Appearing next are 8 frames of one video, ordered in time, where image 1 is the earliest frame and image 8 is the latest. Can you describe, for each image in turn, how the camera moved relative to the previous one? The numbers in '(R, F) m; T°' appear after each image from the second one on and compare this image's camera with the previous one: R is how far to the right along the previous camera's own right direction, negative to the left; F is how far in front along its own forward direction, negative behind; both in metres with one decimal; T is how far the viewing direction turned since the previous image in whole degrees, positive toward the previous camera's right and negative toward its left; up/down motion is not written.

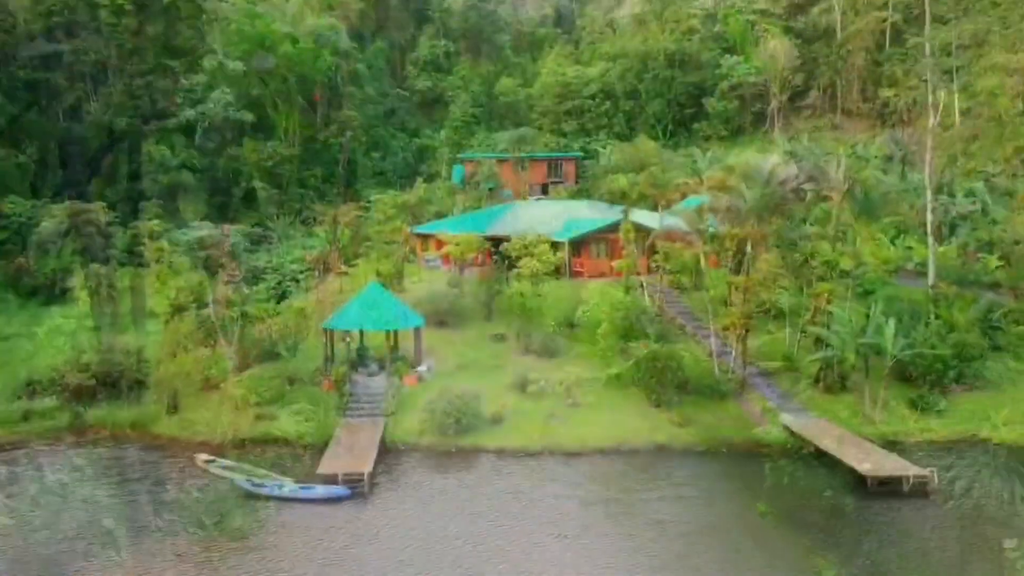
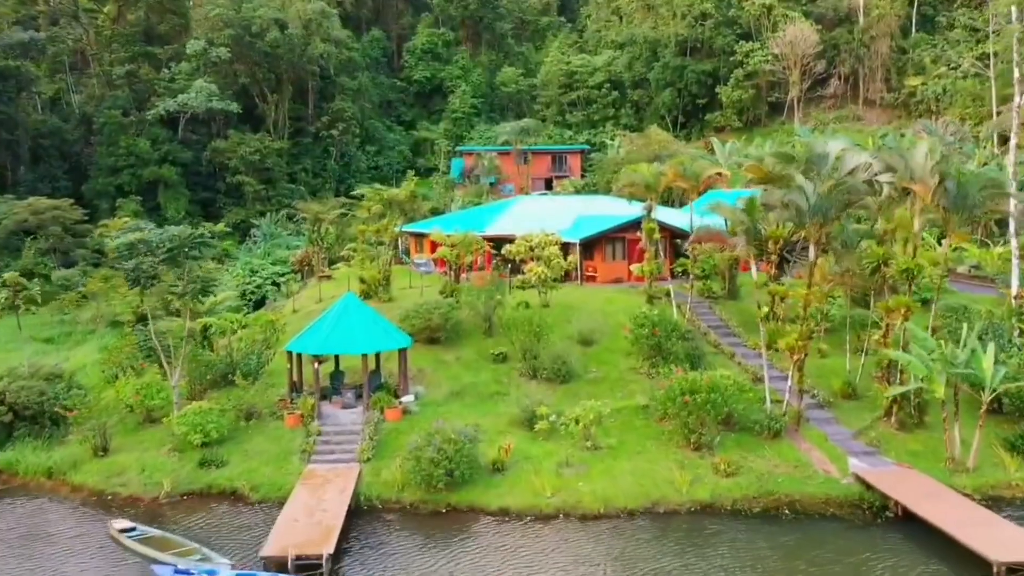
(-0.1, +4.7) m; 0°
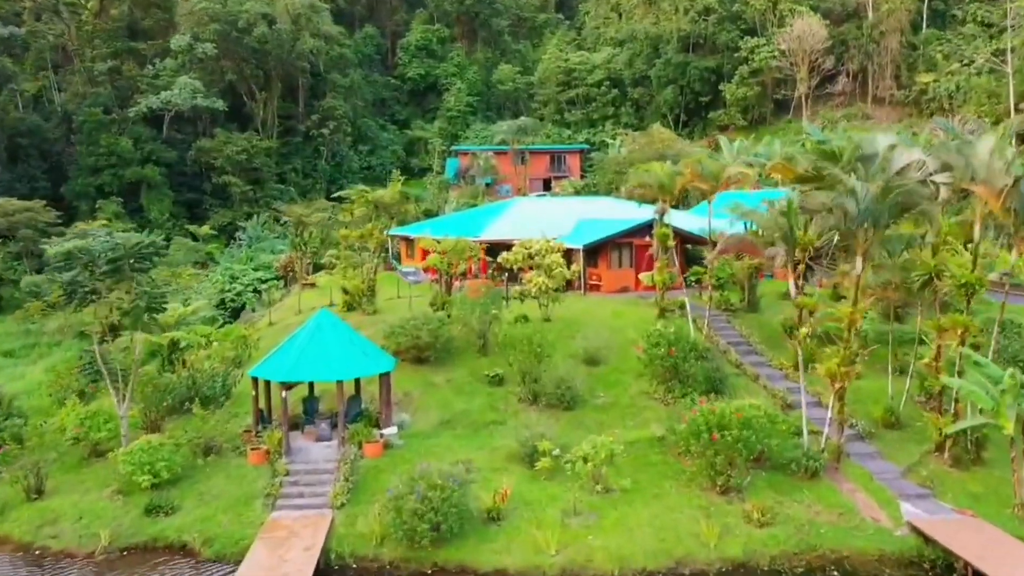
(0.0, +2.7) m; 0°
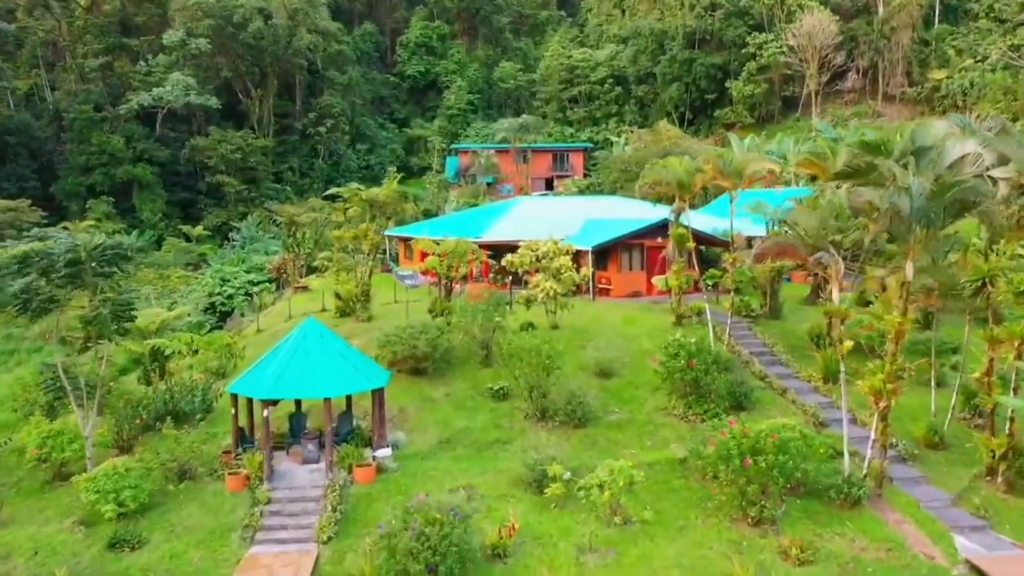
(-0.1, +1.8) m; 0°
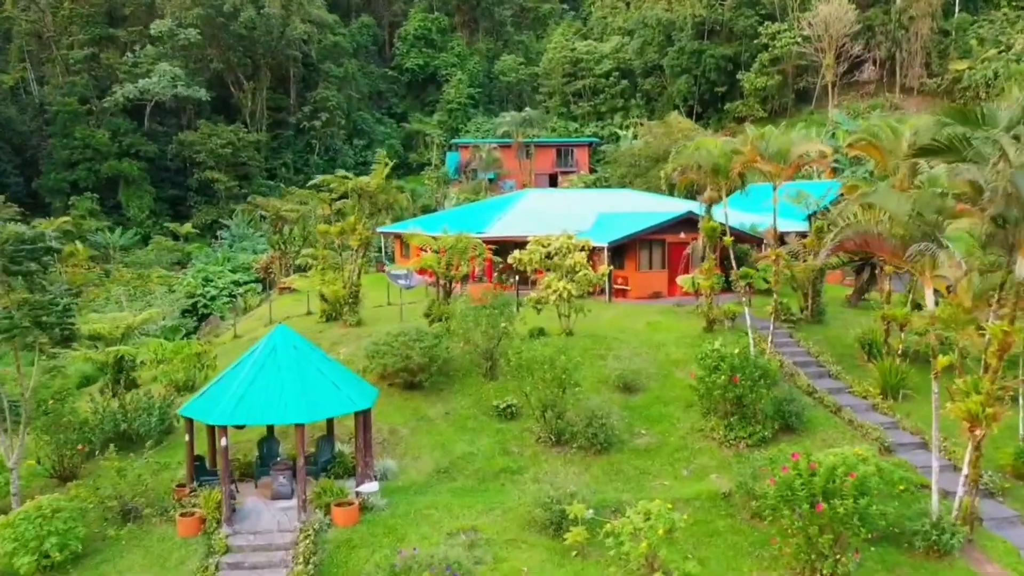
(-0.2, +2.9) m; 0°
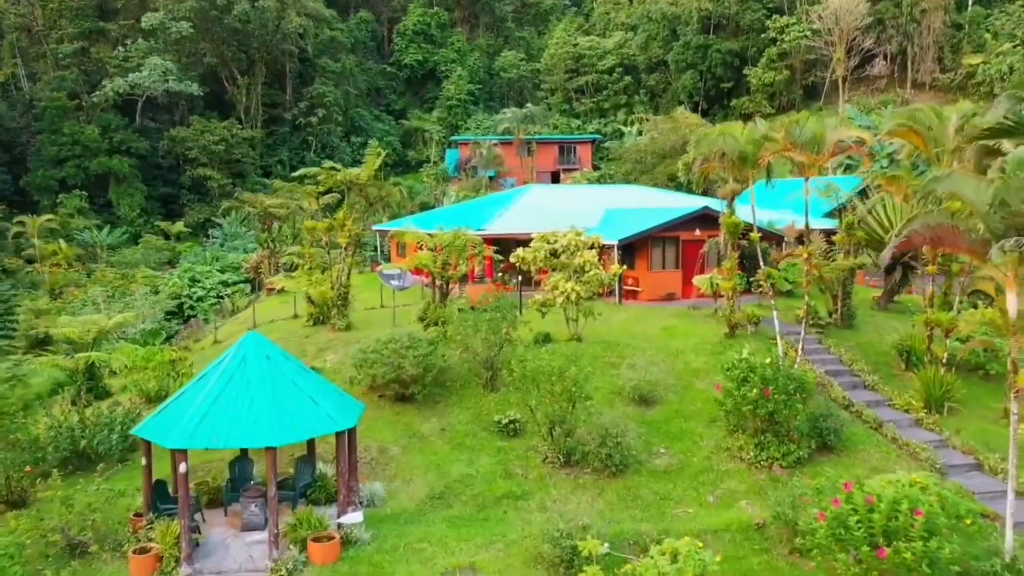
(-0.1, +1.8) m; 0°
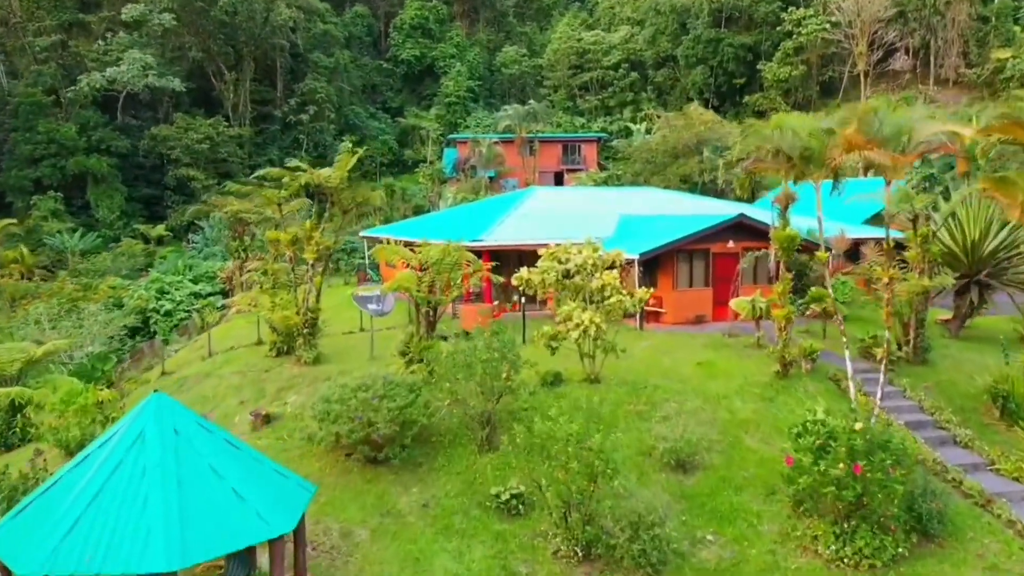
(0.0, +3.5) m; 0°
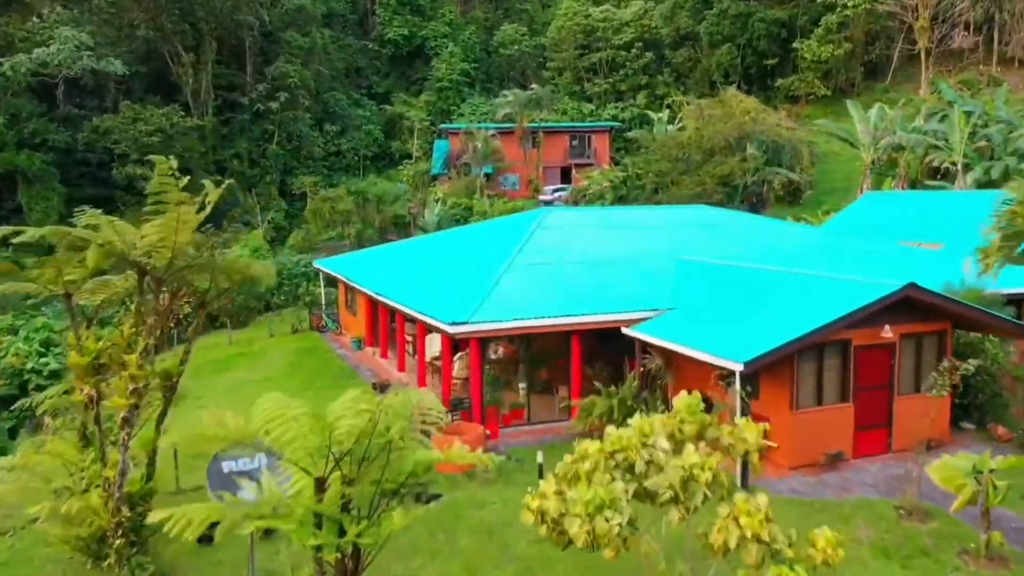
(-0.1, +8.4) m; 0°
